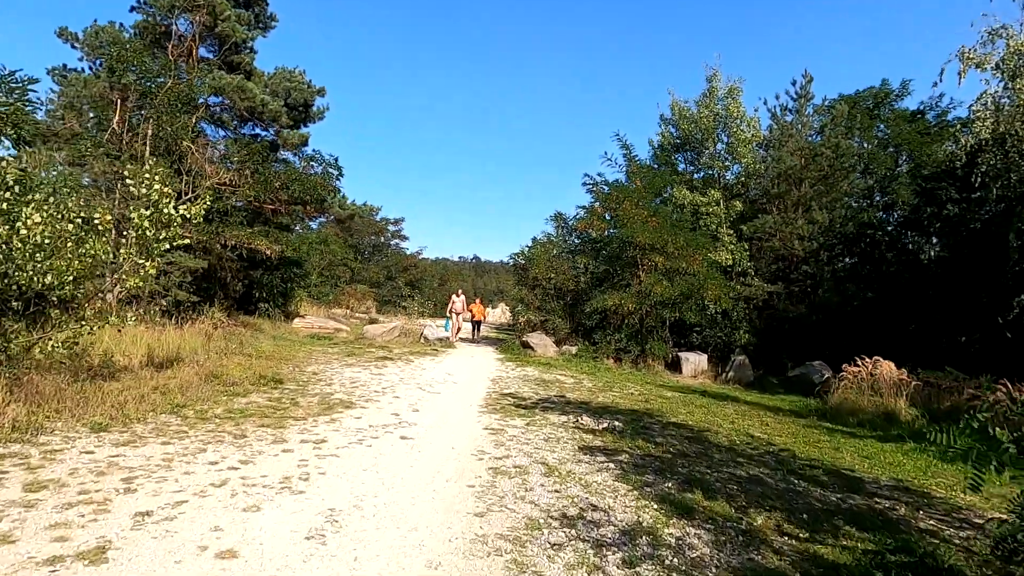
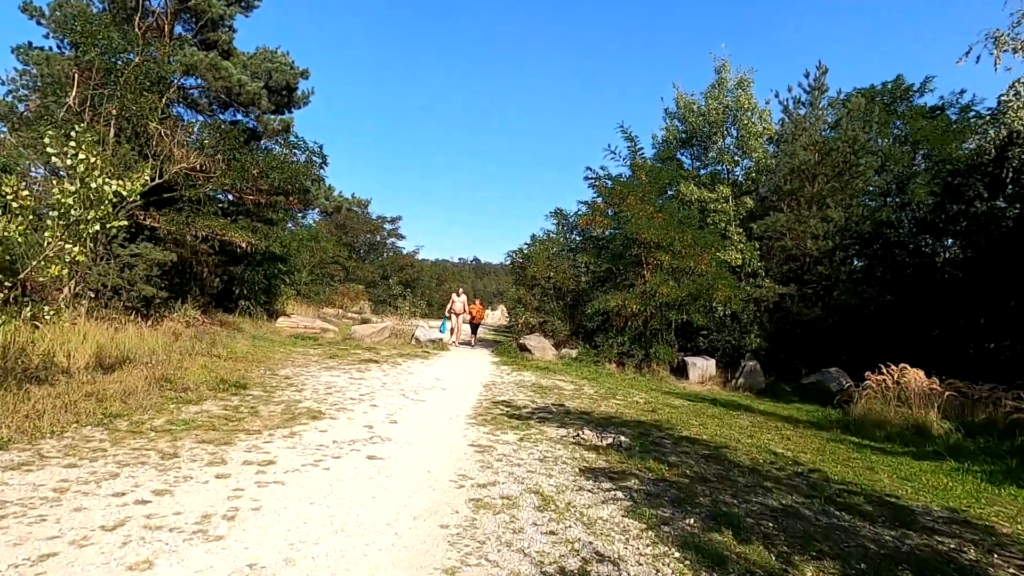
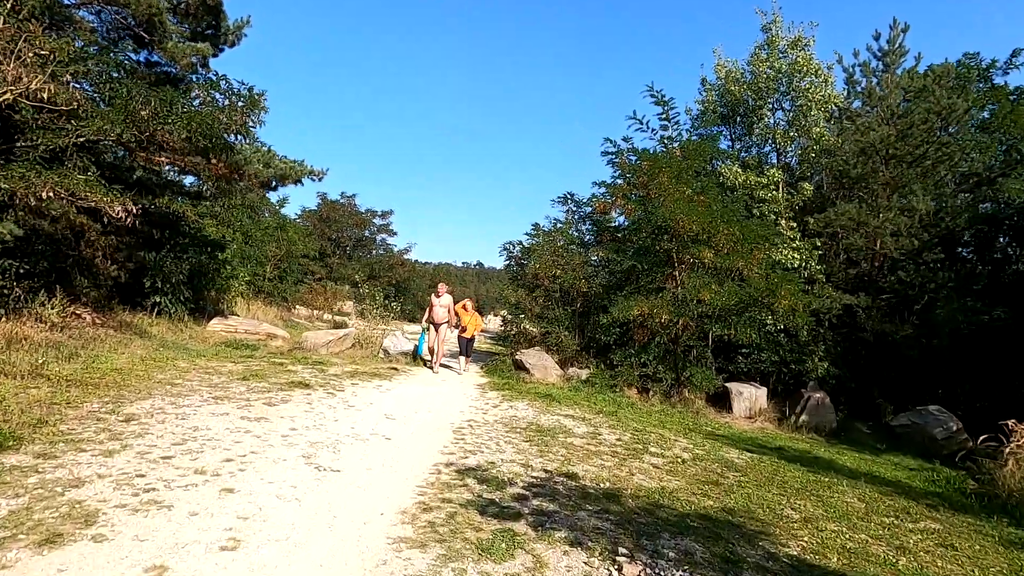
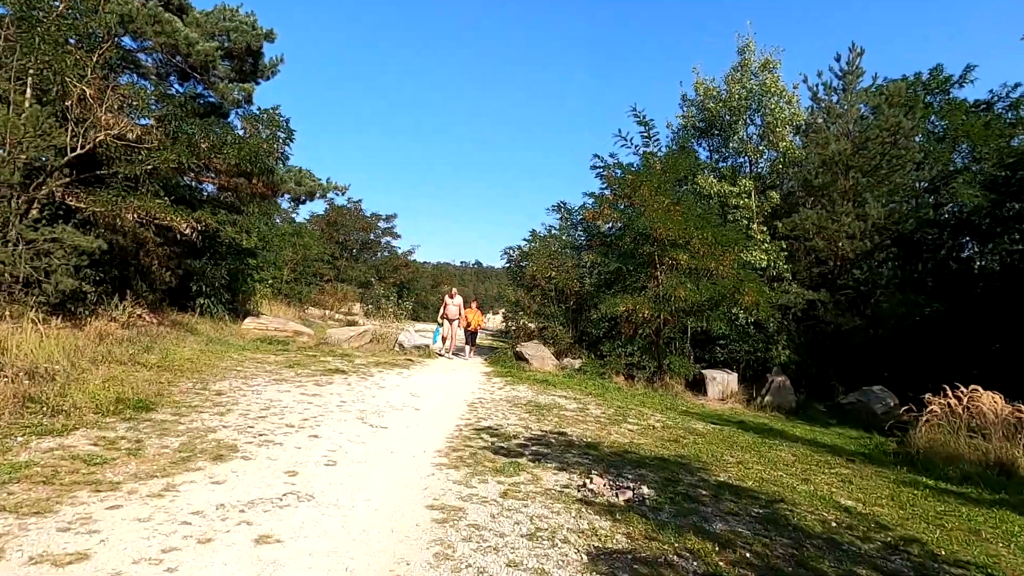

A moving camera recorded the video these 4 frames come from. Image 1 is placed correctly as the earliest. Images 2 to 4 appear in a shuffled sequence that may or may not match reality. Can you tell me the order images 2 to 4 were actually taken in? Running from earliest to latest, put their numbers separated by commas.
2, 4, 3
